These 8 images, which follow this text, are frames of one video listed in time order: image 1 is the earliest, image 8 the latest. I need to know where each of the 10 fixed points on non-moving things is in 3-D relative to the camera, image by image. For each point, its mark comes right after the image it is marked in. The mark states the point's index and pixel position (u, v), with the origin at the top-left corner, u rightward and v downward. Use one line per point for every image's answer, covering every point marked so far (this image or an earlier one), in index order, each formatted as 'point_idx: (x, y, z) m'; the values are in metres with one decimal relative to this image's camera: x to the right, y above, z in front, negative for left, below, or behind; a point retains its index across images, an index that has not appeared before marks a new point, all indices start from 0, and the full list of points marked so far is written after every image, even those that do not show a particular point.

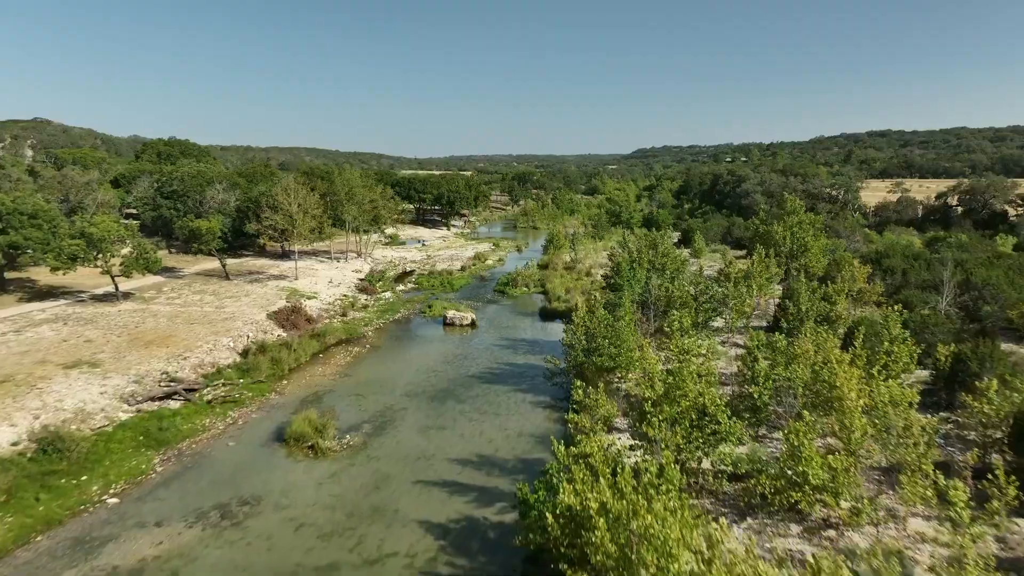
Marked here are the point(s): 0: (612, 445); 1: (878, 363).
0: (+1.9, -3.0, +13.4) m
1: (+8.7, -1.8, +17.0) m
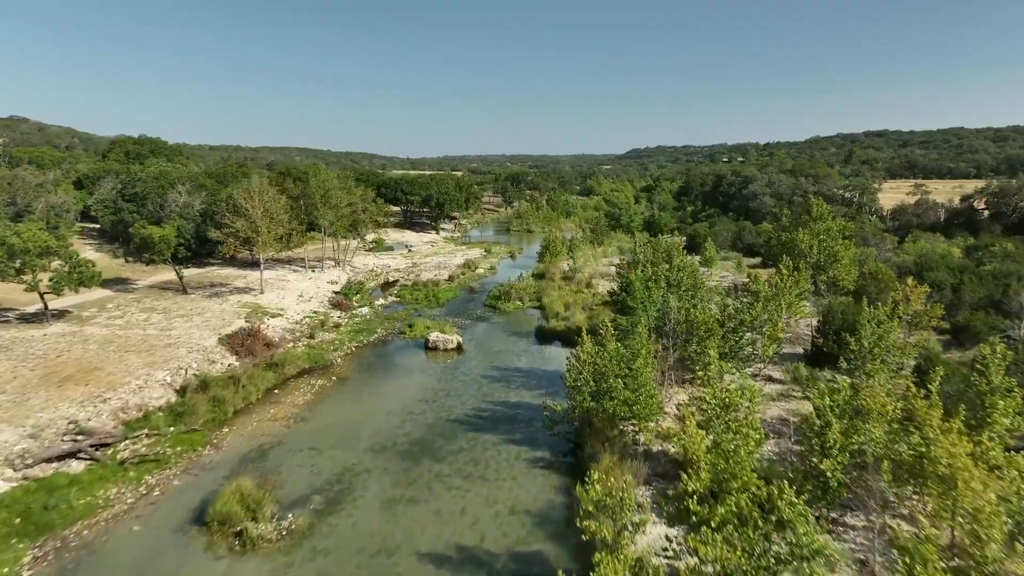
0: (+1.7, -3.6, +9.4) m
1: (+8.6, -2.5, +13.0) m
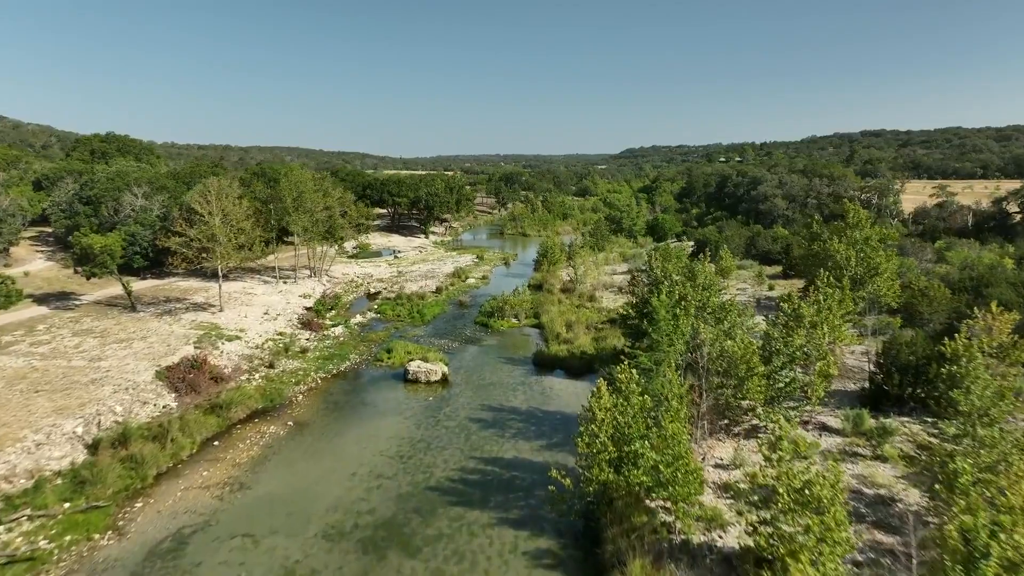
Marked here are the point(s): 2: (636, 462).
0: (+1.7, -4.3, +5.3) m
1: (+8.5, -3.1, +9.0) m
2: (+2.2, -3.1, +12.6) m
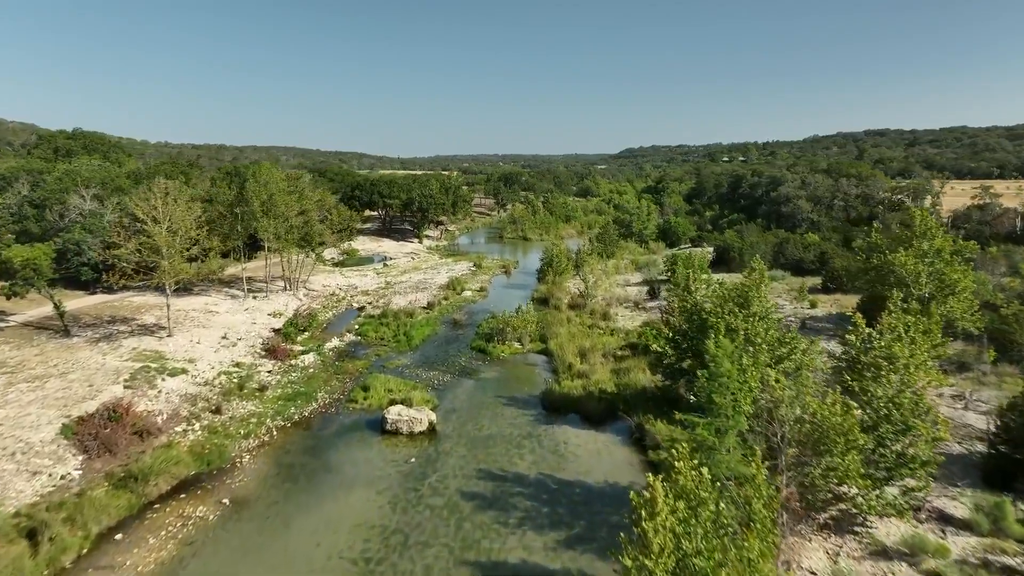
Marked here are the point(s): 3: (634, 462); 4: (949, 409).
0: (+1.9, -5.0, +0.8) m
1: (+8.6, -3.8, +4.4) m
2: (+2.3, -3.8, +8.1) m
3: (+2.8, -4.0, +16.4) m
4: (+10.4, -2.8, +17.4) m
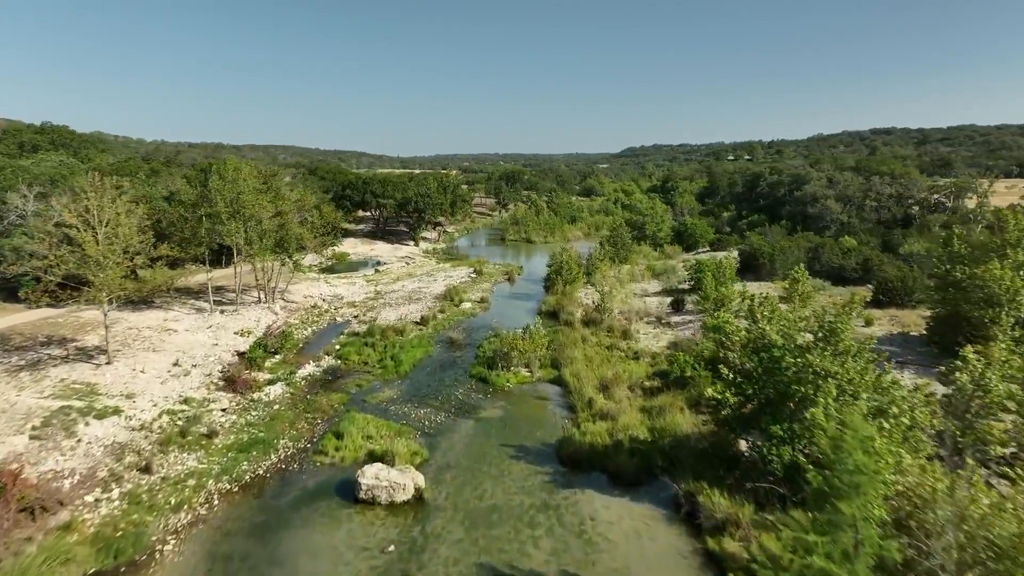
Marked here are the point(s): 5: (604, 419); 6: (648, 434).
0: (+2.1, -5.6, -3.4) m
1: (+8.8, -4.4, +0.2) m
2: (+2.5, -4.3, +3.9) m
3: (+3.0, -4.5, +12.3) m
4: (+10.6, -3.3, +13.2) m
5: (+2.3, -3.3, +17.9) m
6: (+3.2, -3.4, +17.0) m
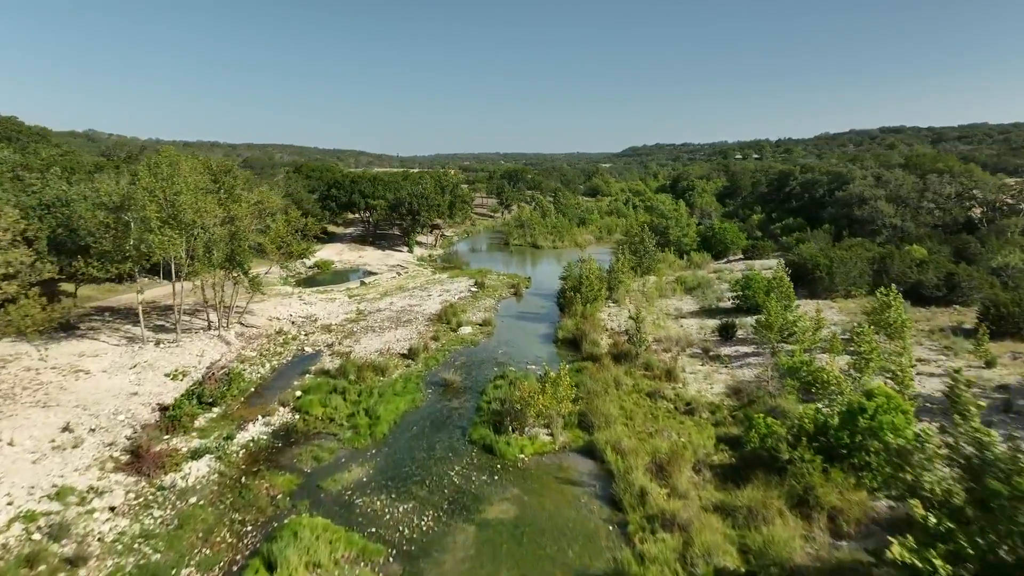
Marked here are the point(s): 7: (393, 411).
0: (+2.4, -6.4, -9.3) m
1: (+9.2, -5.2, -5.6) m
2: (+2.9, -5.1, -2.0) m
3: (+3.4, -5.3, +6.4) m
4: (+11.0, -4.1, +7.3) m
5: (+2.7, -4.1, +12.0) m
6: (+3.6, -4.2, +11.1) m
7: (-3.0, -3.2, +18.5) m
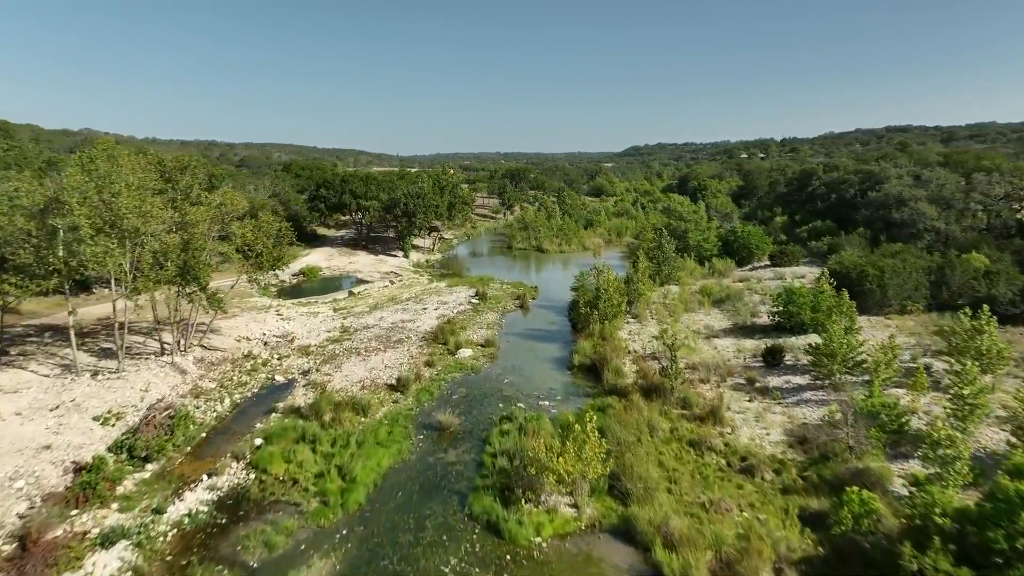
0: (+2.6, -6.9, -13.1) m
1: (+9.4, -5.7, -9.4) m
2: (+3.1, -5.7, -5.8) m
3: (+3.6, -5.9, +2.6) m
4: (+11.2, -4.7, +3.5) m
5: (+2.9, -4.6, +8.3) m
6: (+3.8, -4.8, +7.3) m
7: (-2.8, -3.7, +14.7) m
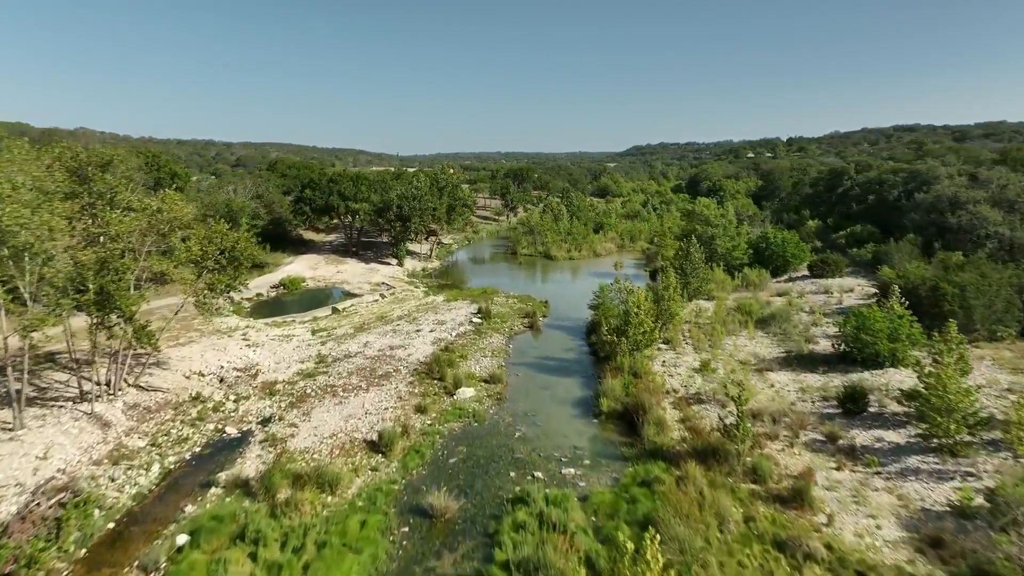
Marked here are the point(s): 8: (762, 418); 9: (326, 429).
0: (+2.9, -7.6, -17.5) m
1: (+9.7, -6.3, -13.9) m
2: (+3.4, -6.3, -10.2) m
3: (+3.9, -6.5, -1.8) m
4: (+11.5, -5.3, -0.9) m
5: (+3.2, -5.2, +3.8) m
6: (+4.1, -5.4, +2.9) m
7: (-2.5, -4.4, +10.3) m
8: (+5.9, -2.9, +16.6) m
9: (-4.3, -3.3, +16.6) m
